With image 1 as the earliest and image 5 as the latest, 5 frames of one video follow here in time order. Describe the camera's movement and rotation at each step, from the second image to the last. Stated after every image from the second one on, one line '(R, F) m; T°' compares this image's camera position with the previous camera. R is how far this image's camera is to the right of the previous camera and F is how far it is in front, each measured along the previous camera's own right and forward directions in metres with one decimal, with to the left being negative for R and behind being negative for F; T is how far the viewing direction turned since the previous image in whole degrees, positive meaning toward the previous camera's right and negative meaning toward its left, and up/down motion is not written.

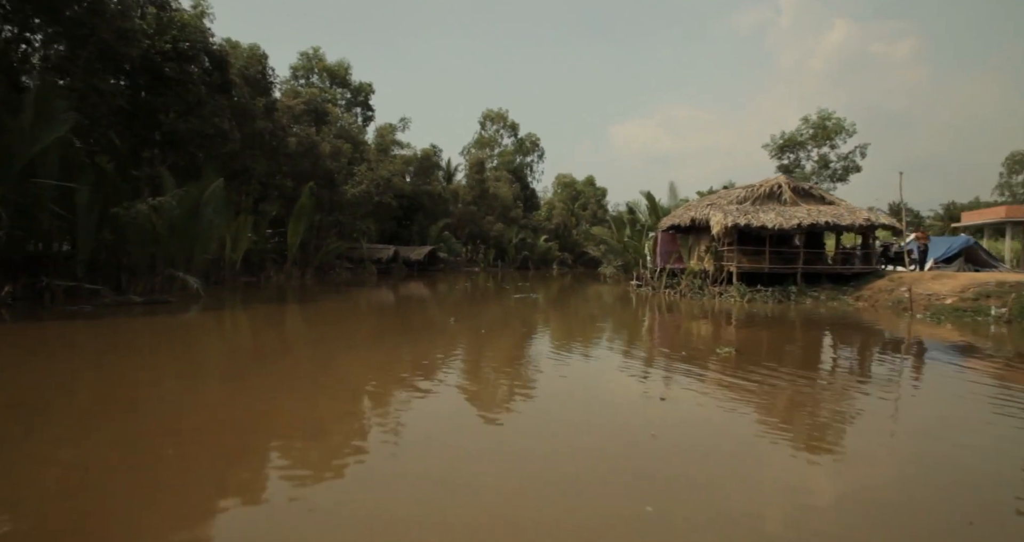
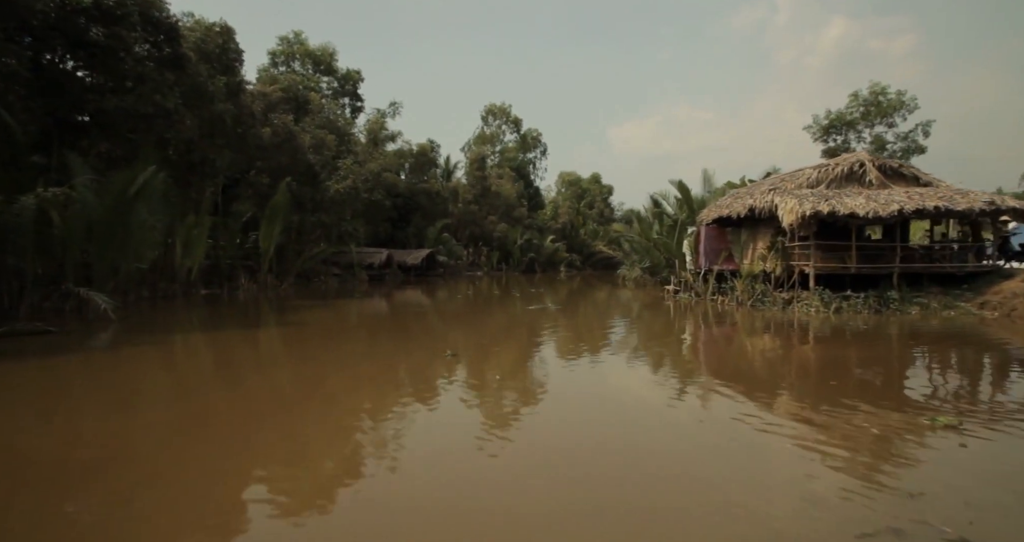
(-0.2, +2.7) m; 0°
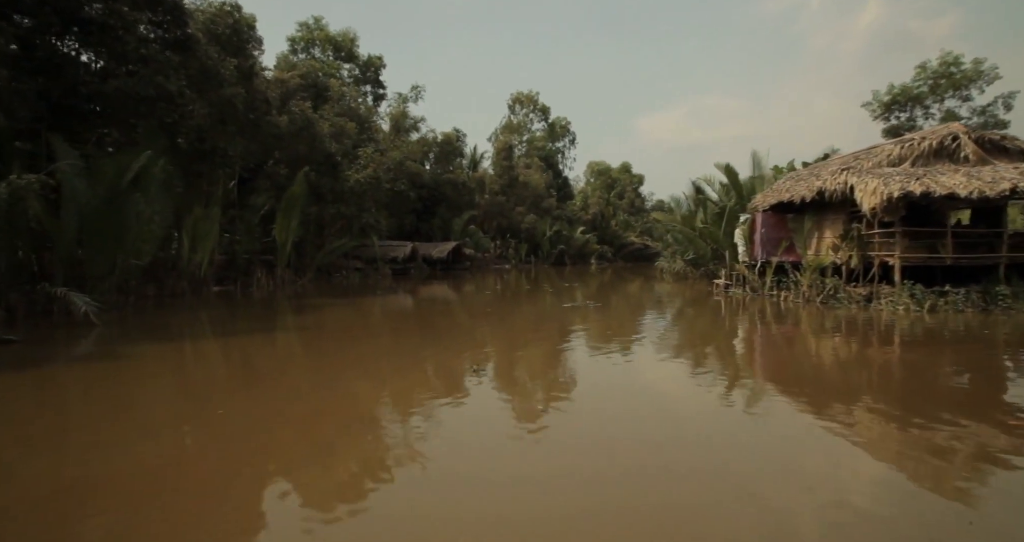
(-0.1, +1.2) m; -3°
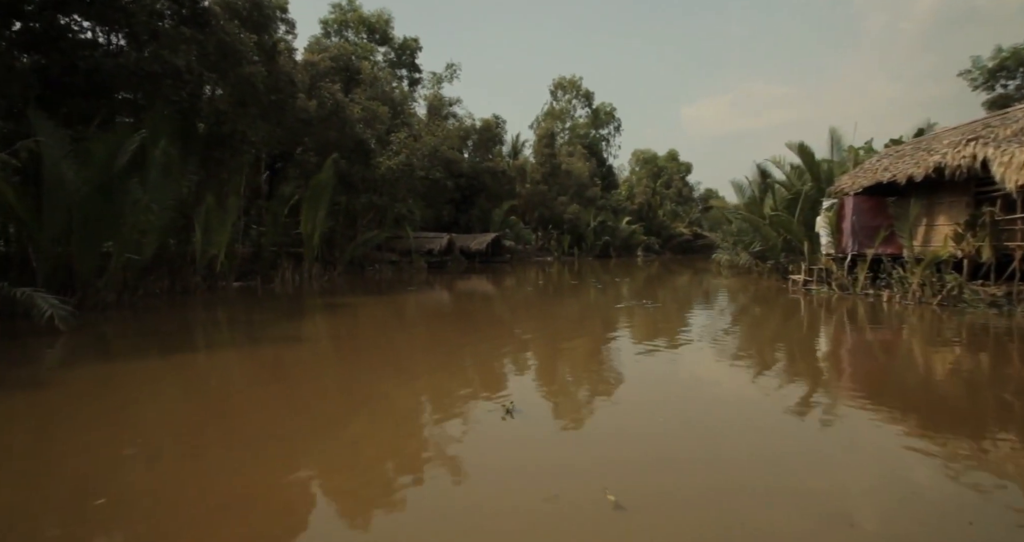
(0.0, +1.4) m; -4°
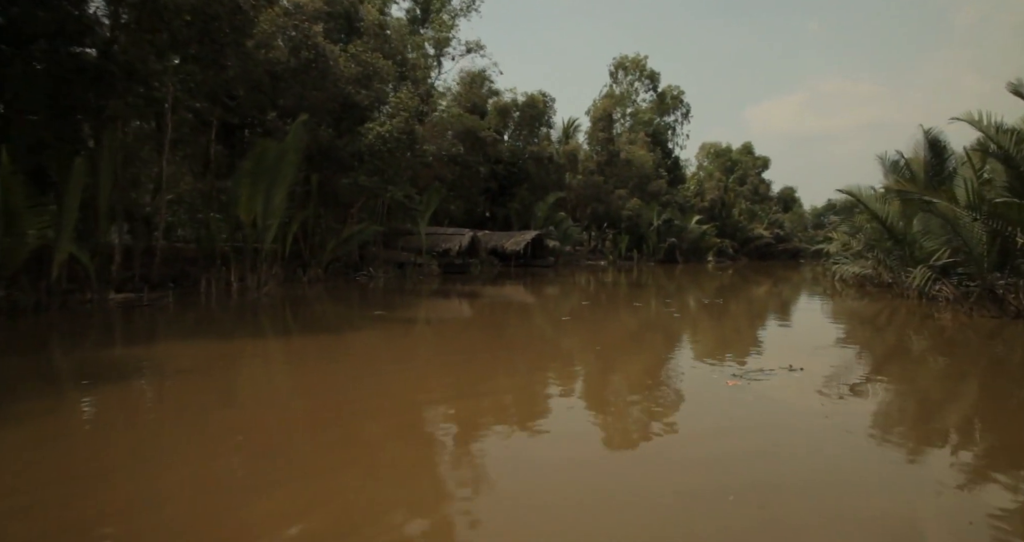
(+0.4, +4.9) m; -5°
